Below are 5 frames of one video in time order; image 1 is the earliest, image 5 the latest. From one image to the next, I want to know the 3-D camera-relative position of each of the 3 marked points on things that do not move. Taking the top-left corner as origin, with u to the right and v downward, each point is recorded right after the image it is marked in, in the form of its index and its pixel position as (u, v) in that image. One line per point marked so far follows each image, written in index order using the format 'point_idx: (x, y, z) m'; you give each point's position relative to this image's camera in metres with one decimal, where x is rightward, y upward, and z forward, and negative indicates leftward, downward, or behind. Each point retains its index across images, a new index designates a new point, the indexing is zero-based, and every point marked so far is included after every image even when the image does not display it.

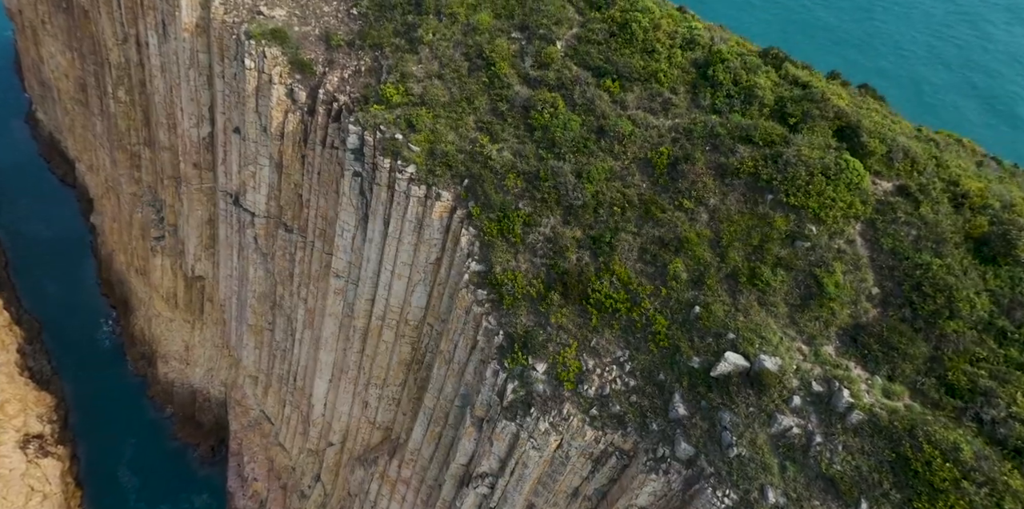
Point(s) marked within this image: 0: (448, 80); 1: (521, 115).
0: (-1.9, +5.3, +19.7) m
1: (+0.2, +3.9, +18.3) m
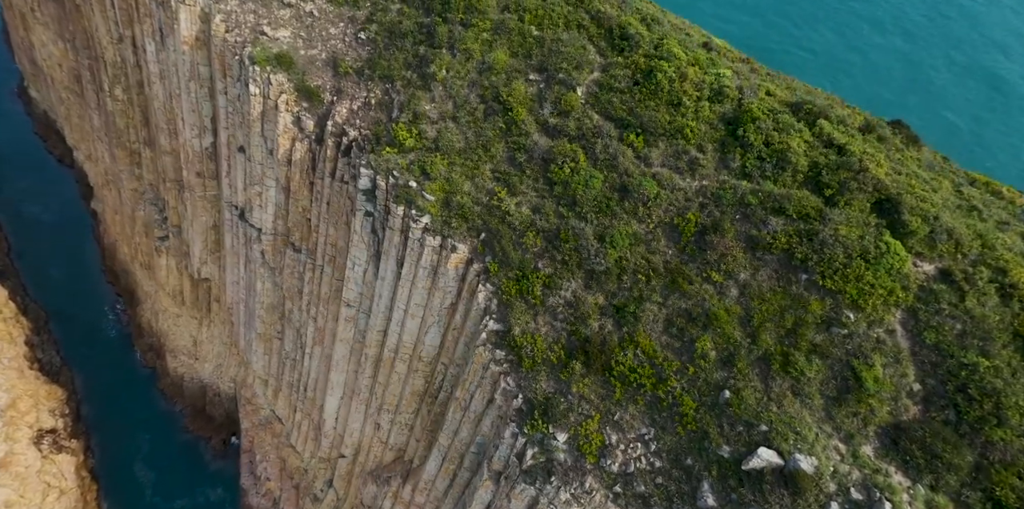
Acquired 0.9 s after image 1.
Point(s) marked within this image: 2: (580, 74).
0: (-1.4, +3.8, +18.9) m
1: (+0.7, +2.4, +17.6) m
2: (+1.9, +5.0, +18.0) m
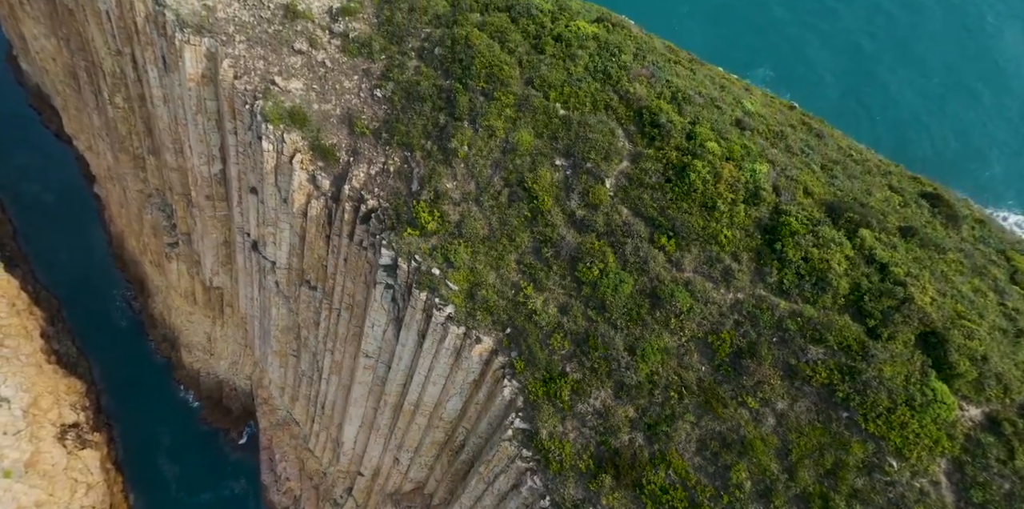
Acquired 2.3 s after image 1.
0: (-0.7, +1.3, +18.3) m
1: (+1.4, -0.3, +17.1) m
2: (+2.6, +2.4, +17.3) m
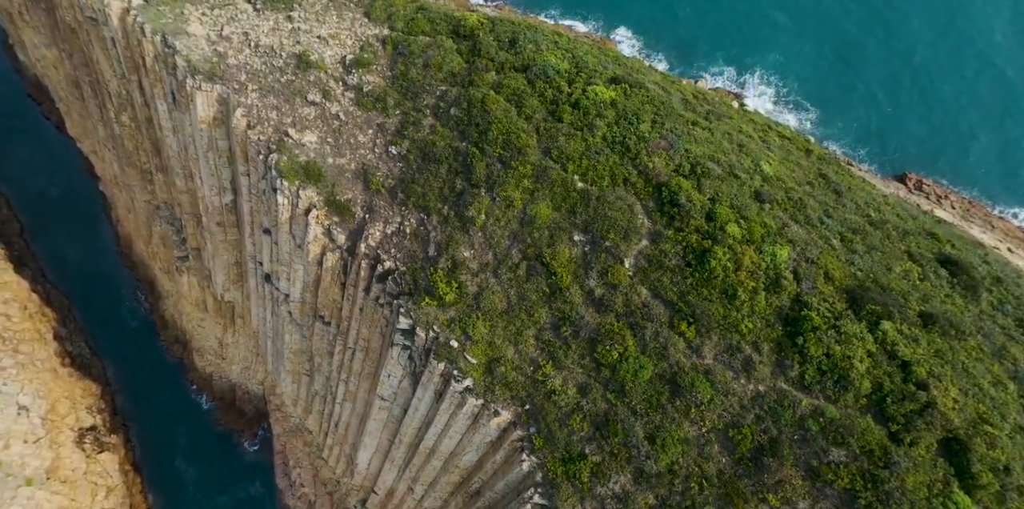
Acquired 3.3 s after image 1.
0: (-0.2, -0.8, +18.3) m
1: (+2.0, -2.4, +17.1) m
2: (+3.1, +0.3, +17.3) m
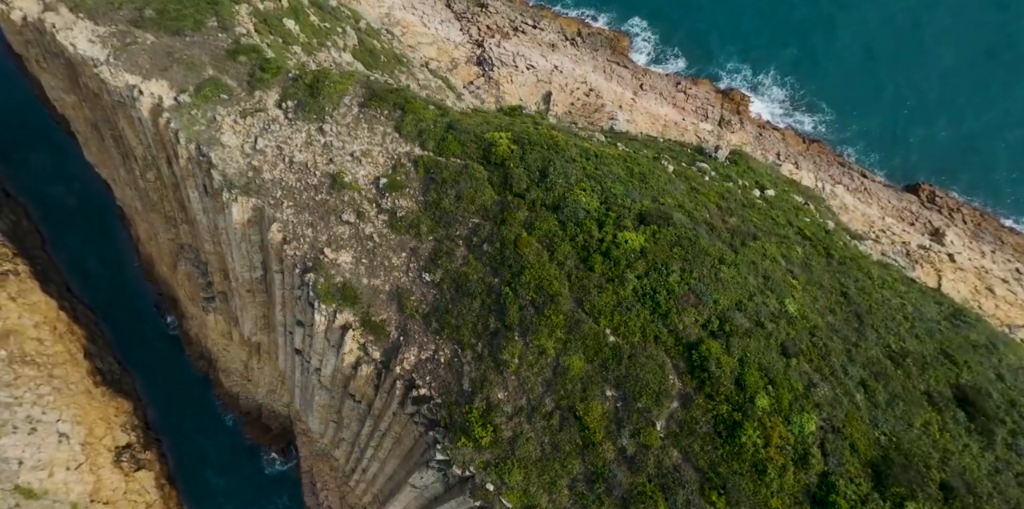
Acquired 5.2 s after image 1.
0: (+0.8, -5.2, +19.1) m
1: (+3.0, -6.9, +17.9) m
2: (+4.1, -4.2, +18.0) m
